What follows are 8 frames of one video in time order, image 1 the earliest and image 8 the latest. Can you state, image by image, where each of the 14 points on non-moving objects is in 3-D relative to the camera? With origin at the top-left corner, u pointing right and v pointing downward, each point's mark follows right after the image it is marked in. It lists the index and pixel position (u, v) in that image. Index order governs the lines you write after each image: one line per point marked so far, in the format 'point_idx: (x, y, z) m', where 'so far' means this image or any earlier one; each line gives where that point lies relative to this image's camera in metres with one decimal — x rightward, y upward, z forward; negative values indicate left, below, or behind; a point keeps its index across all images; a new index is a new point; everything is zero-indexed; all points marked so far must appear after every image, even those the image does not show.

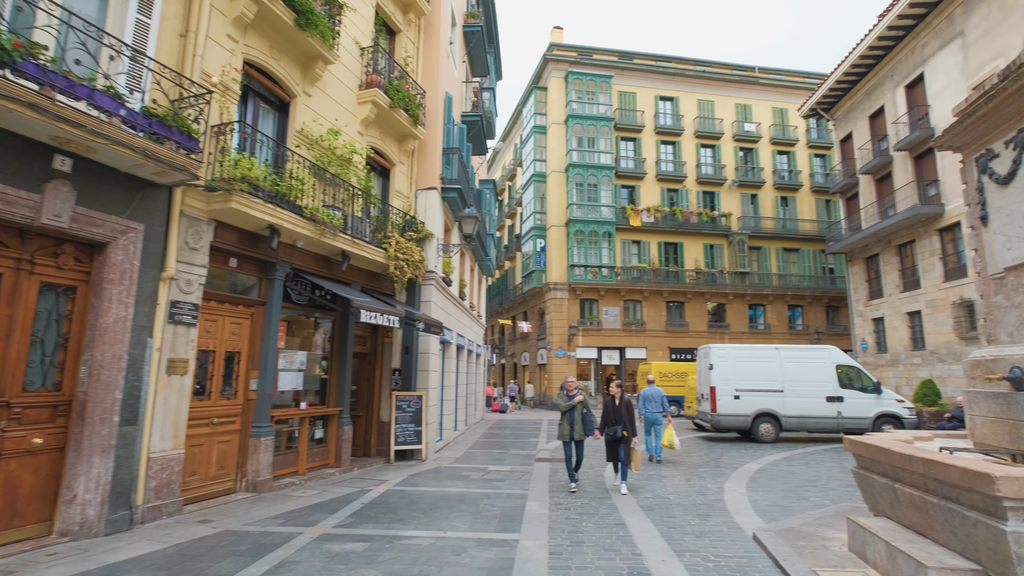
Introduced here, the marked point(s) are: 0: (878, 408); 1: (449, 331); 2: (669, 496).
0: (+9.7, -3.2, +13.9) m
1: (-1.7, -1.2, +14.7) m
2: (+2.3, -3.1, +7.8) m
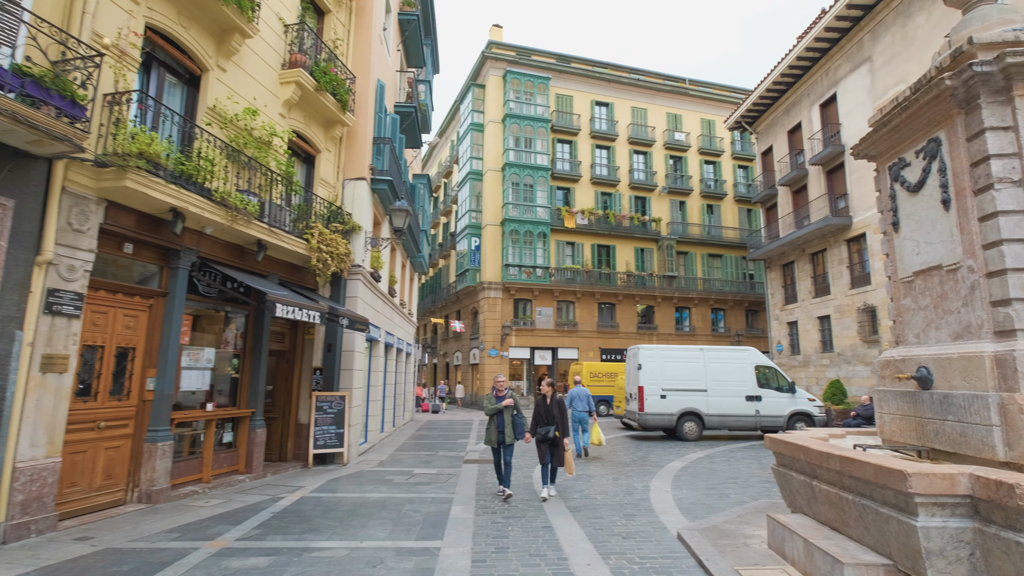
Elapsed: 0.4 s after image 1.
0: (+7.8, -3.3, +14.7) m
1: (-3.6, -1.1, +14.1) m
2: (+1.2, -3.1, +7.8) m
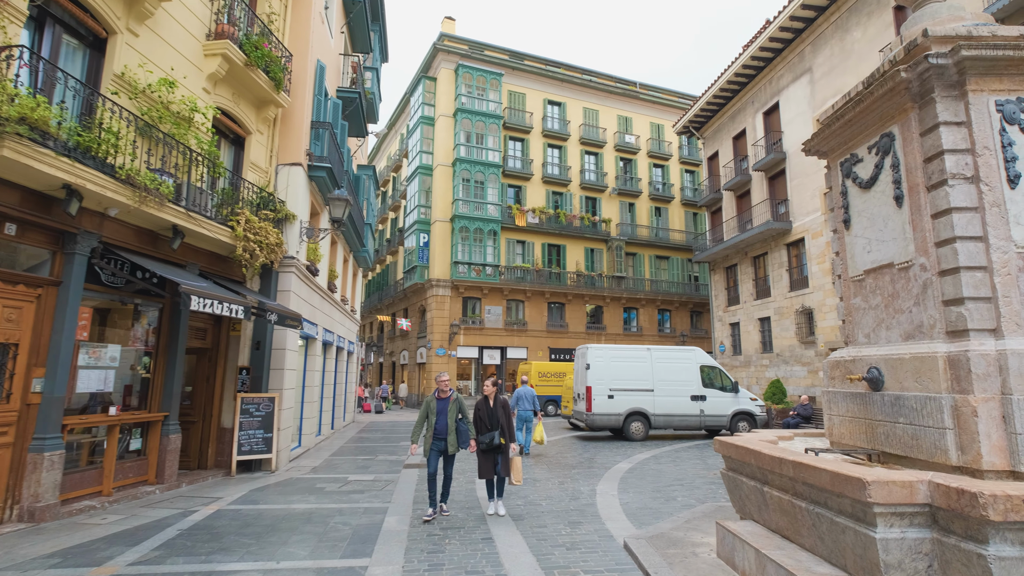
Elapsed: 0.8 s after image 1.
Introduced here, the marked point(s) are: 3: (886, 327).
0: (+6.3, -3.3, +14.9) m
1: (-4.9, -0.9, +13.2) m
2: (+0.4, -3.0, +7.4) m
3: (+3.2, -0.3, +4.5) m
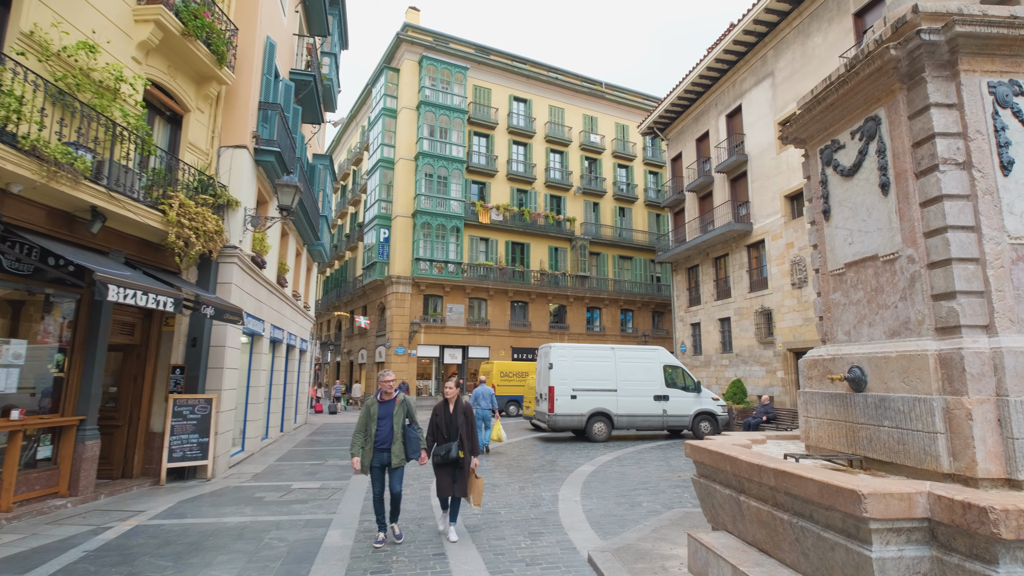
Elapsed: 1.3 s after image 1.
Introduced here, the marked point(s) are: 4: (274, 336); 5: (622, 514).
0: (+5.2, -3.3, +14.8) m
1: (-5.9, -0.8, +12.4) m
2: (-0.2, -2.9, +6.9) m
3: (+2.8, -0.3, +4.2) m
4: (-6.2, -1.2, +13.7) m
5: (+1.4, -2.9, +6.8) m
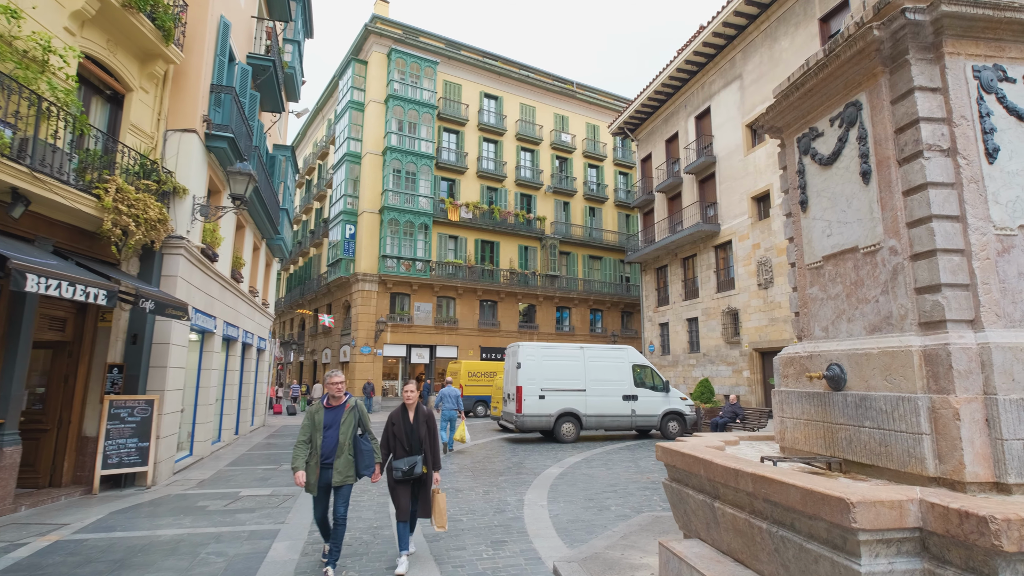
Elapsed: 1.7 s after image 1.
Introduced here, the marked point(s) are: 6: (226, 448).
0: (+4.3, -3.3, +14.8) m
1: (-6.6, -0.7, +11.7) m
2: (-0.6, -2.9, +6.6) m
3: (+2.5, -0.2, +4.0) m
4: (-7.0, -1.1, +12.9) m
5: (+1.0, -2.8, +6.5) m
6: (-7.1, -4.0, +13.1) m
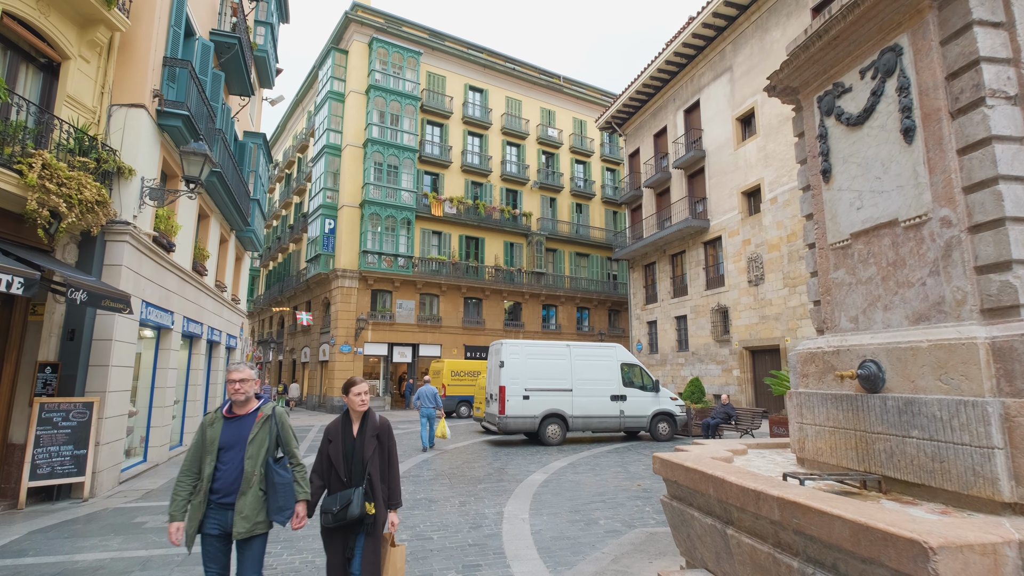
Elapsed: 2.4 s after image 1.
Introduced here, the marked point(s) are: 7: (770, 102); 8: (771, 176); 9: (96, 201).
0: (+3.8, -3.2, +14.1) m
1: (-7.0, -0.5, +10.8) m
2: (-0.9, -2.7, +5.8) m
3: (+2.3, -0.1, +3.3) m
4: (-7.4, -0.9, +12.0) m
5: (+0.7, -2.7, +5.8) m
6: (-7.5, -3.8, +12.2) m
7: (+9.7, +7.0, +19.8) m
8: (+9.6, +4.1, +19.5) m
9: (-5.8, +1.2, +7.3) m
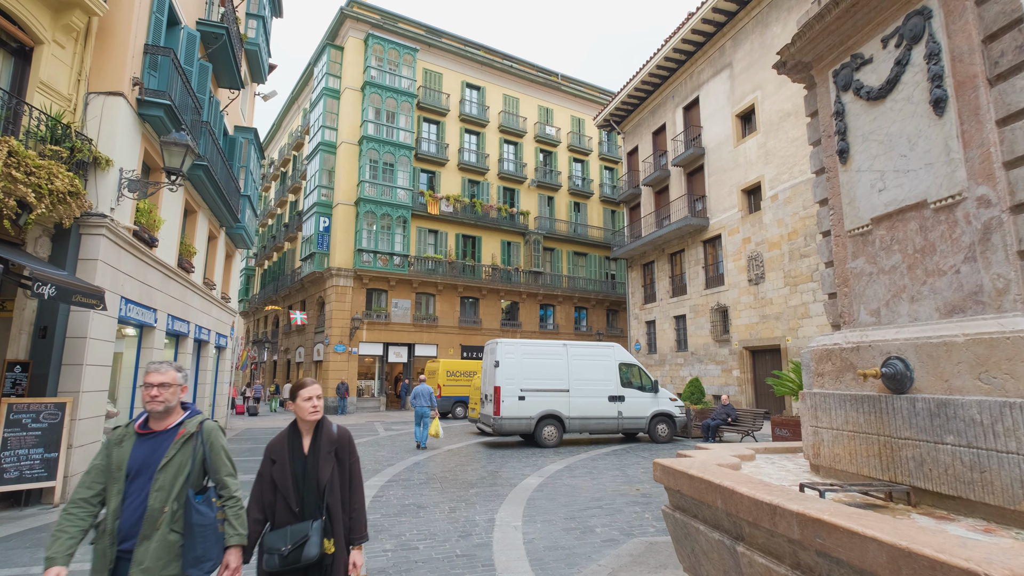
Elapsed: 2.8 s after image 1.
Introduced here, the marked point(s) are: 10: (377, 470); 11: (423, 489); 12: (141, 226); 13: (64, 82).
0: (+3.7, -3.1, +13.8) m
1: (-7.1, -0.5, +10.4) m
2: (-1.0, -2.7, +5.5) m
3: (+2.3, -0.1, +3.0) m
4: (-7.5, -0.9, +11.7) m
5: (+0.6, -2.7, +5.5) m
6: (-7.6, -3.7, +11.8) m
7: (+9.5, +7.0, +19.5) m
8: (+9.5, +4.2, +19.2) m
9: (-5.9, +1.3, +7.0) m
10: (-2.5, -3.4, +10.0) m
11: (-1.3, -3.1, +8.1) m
12: (-6.5, +1.1, +9.3) m
13: (-6.6, +3.1, +7.8) m
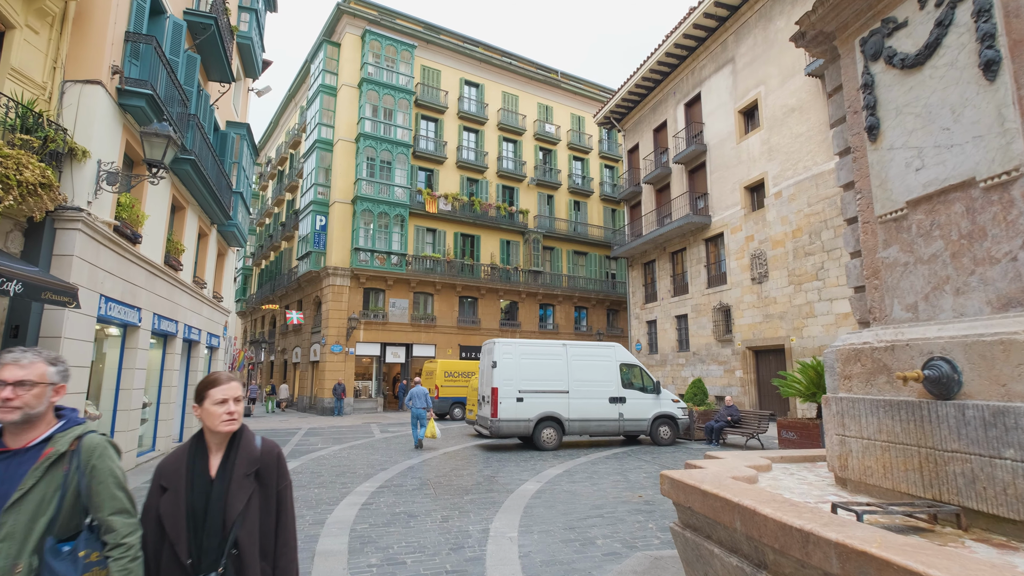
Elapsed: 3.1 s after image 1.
0: (+3.7, -3.1, +13.5) m
1: (-7.1, -0.4, +10.1) m
2: (-1.0, -2.6, +5.1) m
3: (+2.2, 0.0, +2.6) m
4: (-7.5, -0.8, +11.3) m
5: (+0.6, -2.6, +5.1) m
6: (-7.7, -3.7, +11.5) m
7: (+9.5, +7.1, +19.1) m
8: (+9.4, +4.2, +18.8) m
9: (-5.9, +1.3, +6.6) m
10: (-2.6, -3.4, +9.6) m
11: (-1.4, -3.0, +7.7) m
12: (-6.5, +1.1, +8.9) m
13: (-6.7, +3.1, +7.5) m
